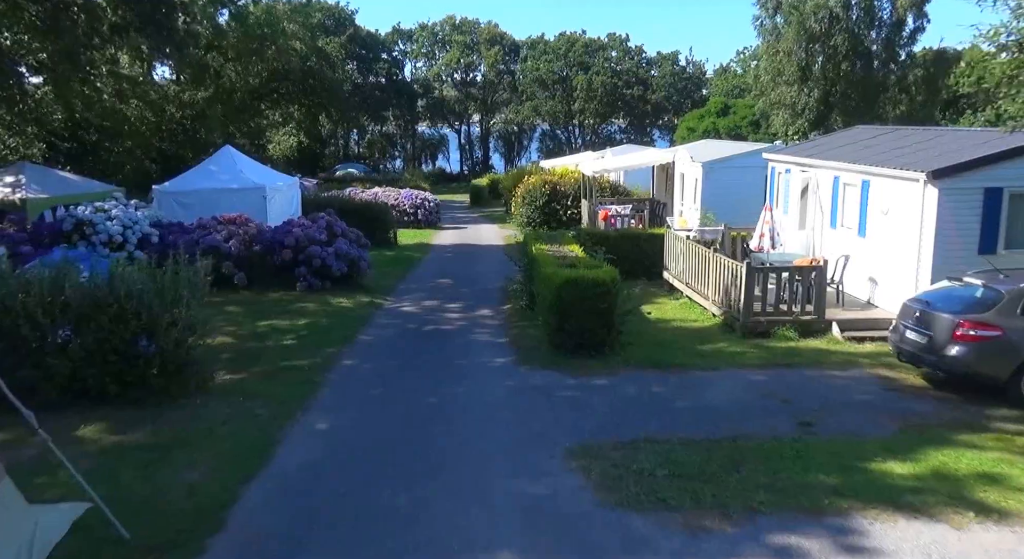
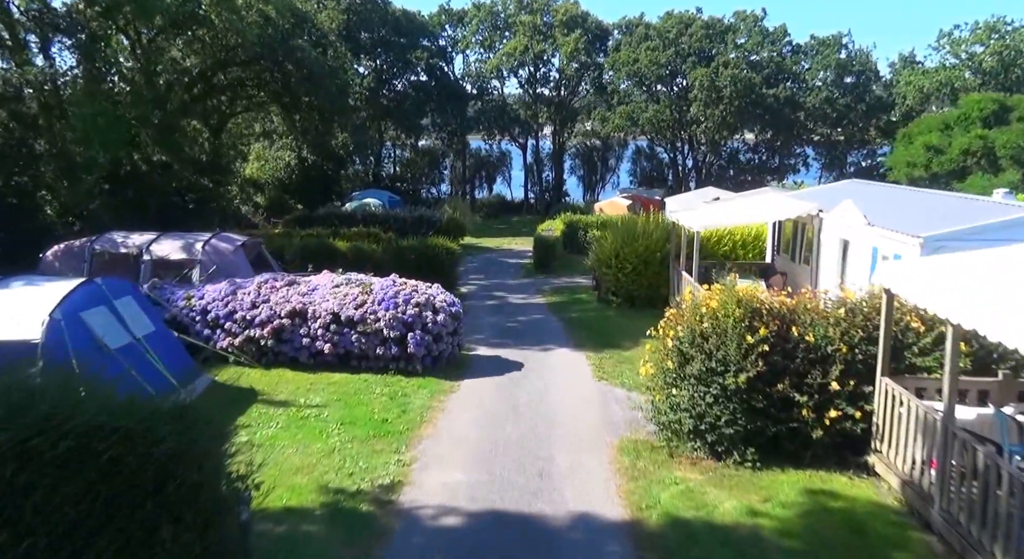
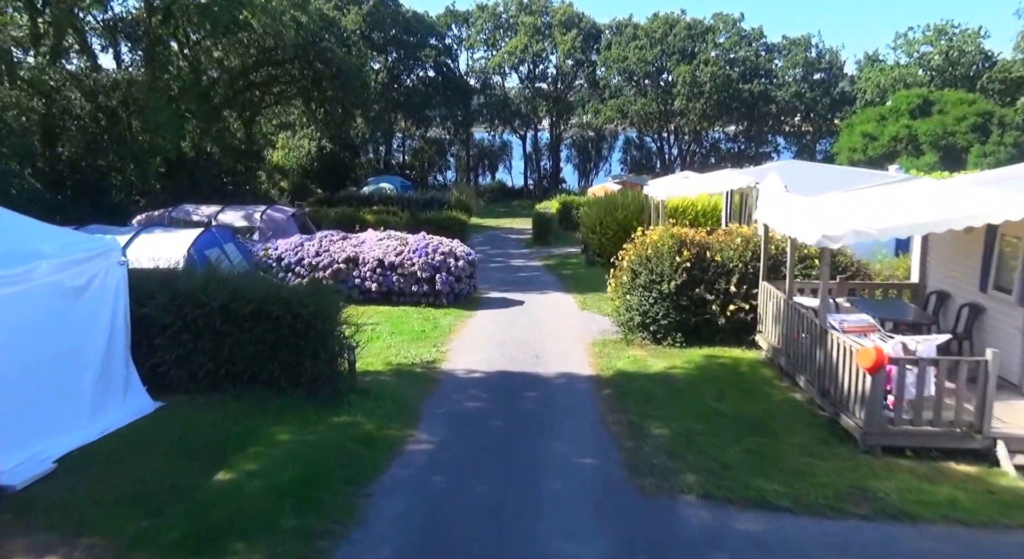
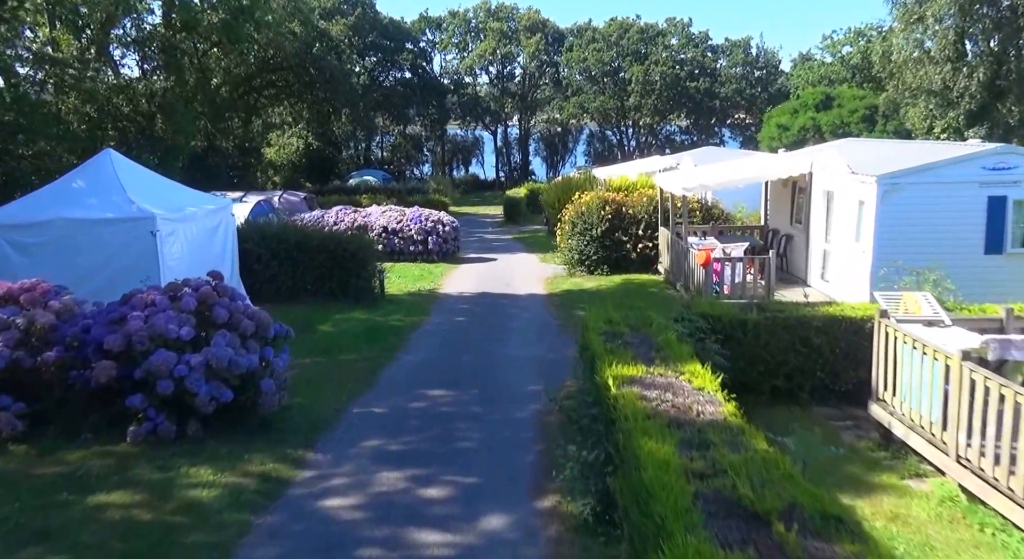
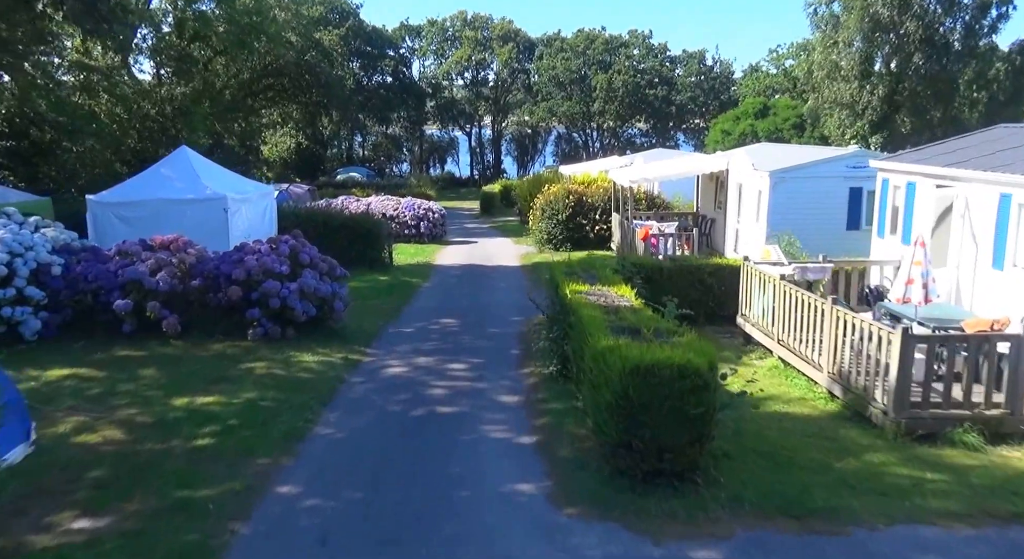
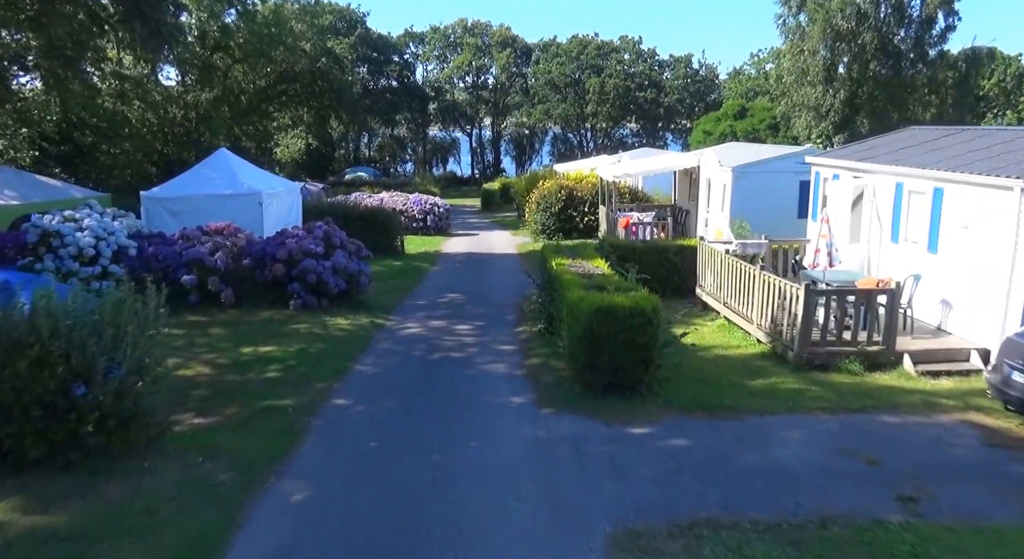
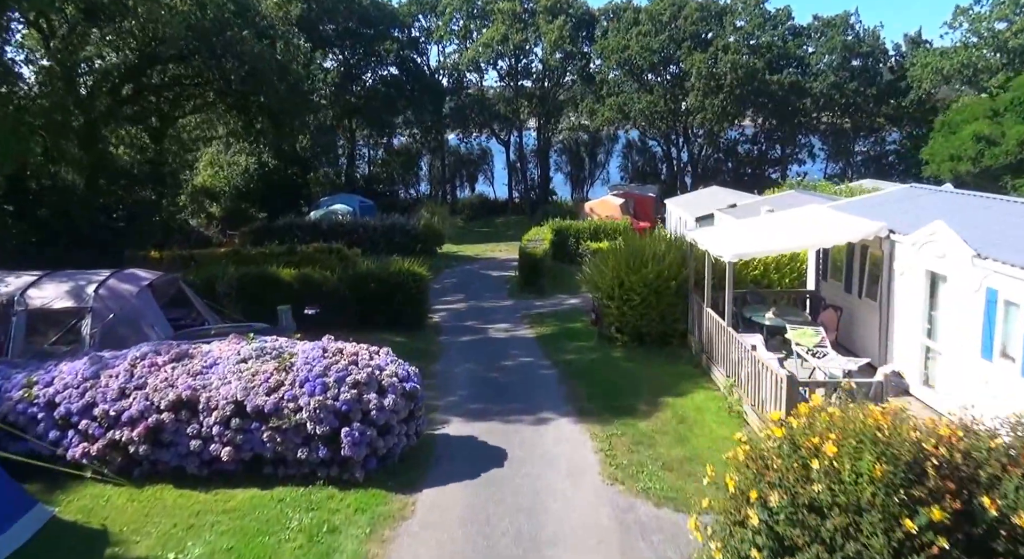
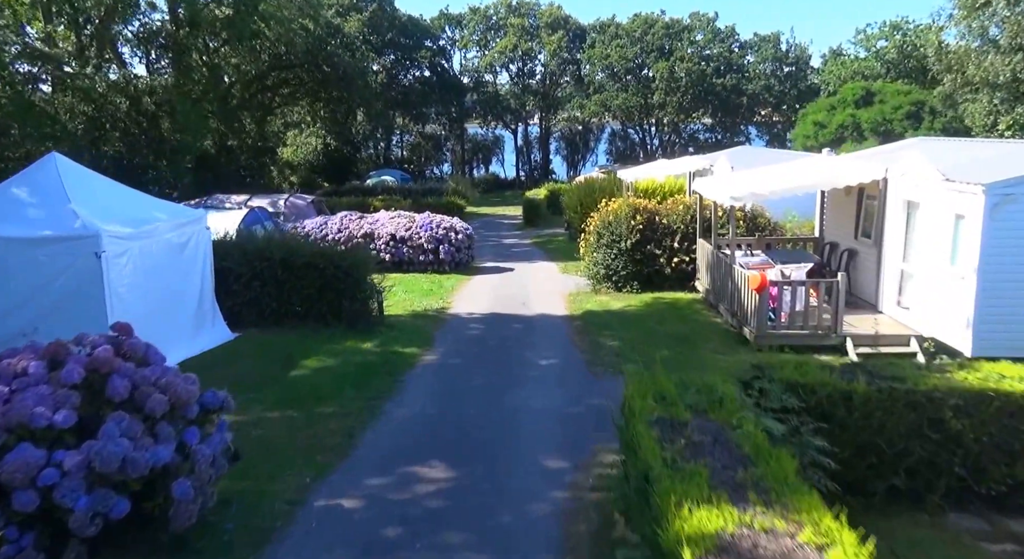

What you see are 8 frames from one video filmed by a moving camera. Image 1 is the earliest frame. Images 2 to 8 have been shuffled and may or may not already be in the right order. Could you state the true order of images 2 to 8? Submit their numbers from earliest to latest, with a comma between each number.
6, 5, 4, 8, 3, 2, 7
